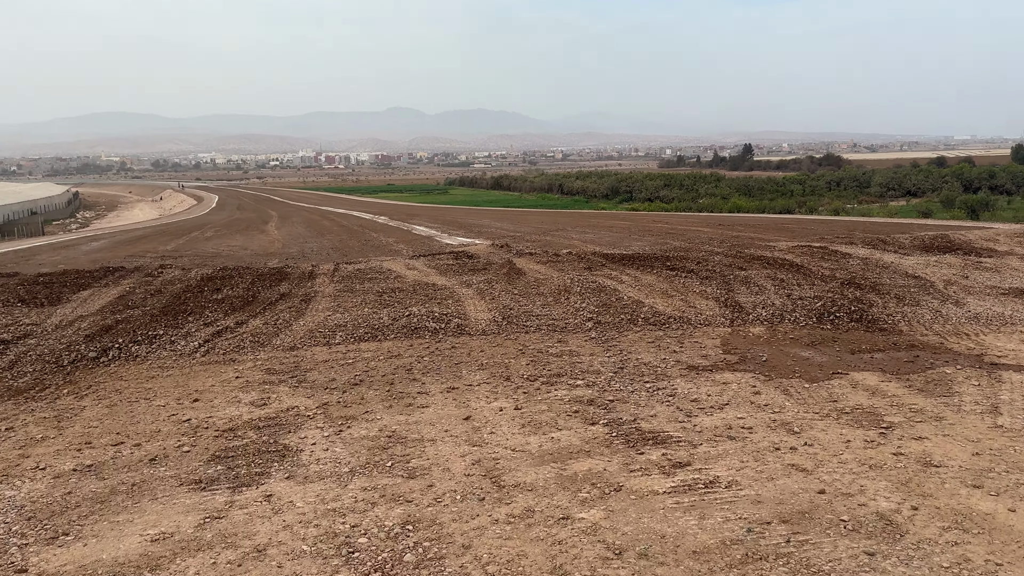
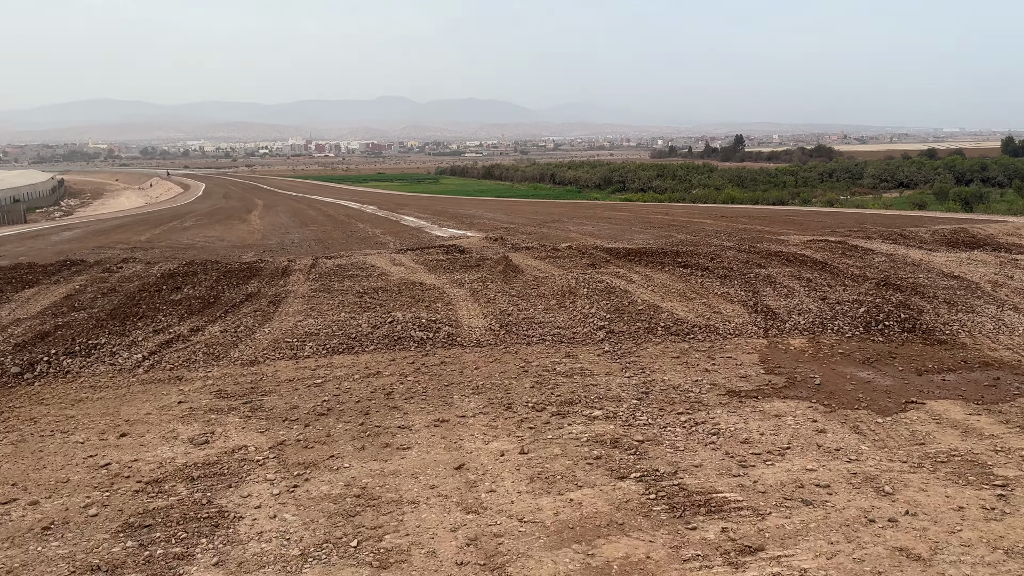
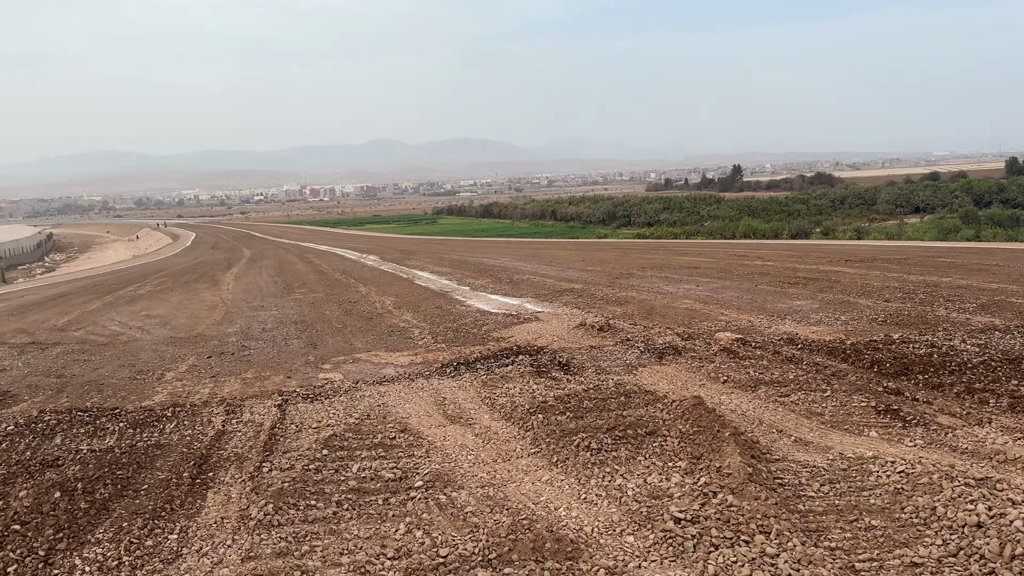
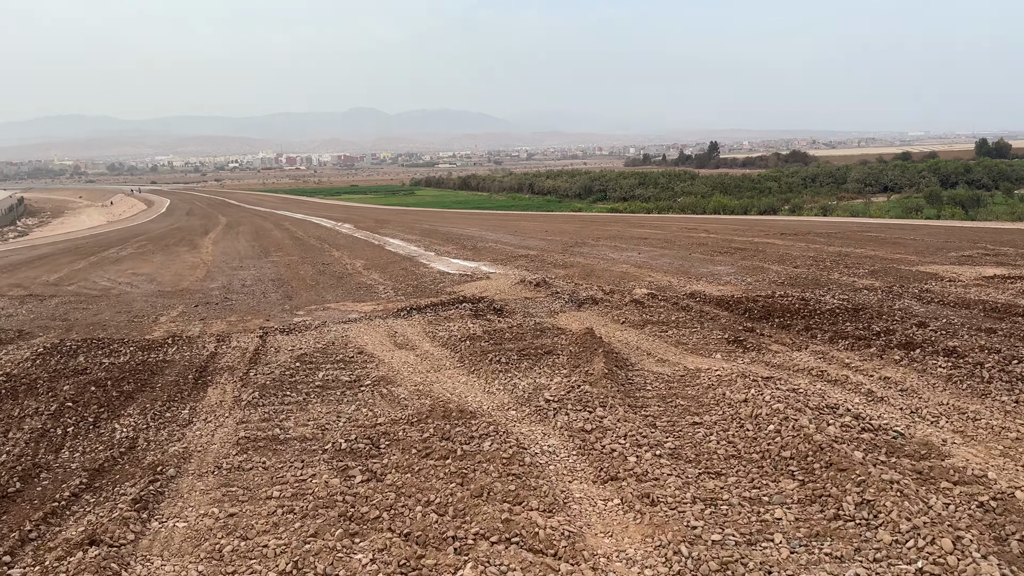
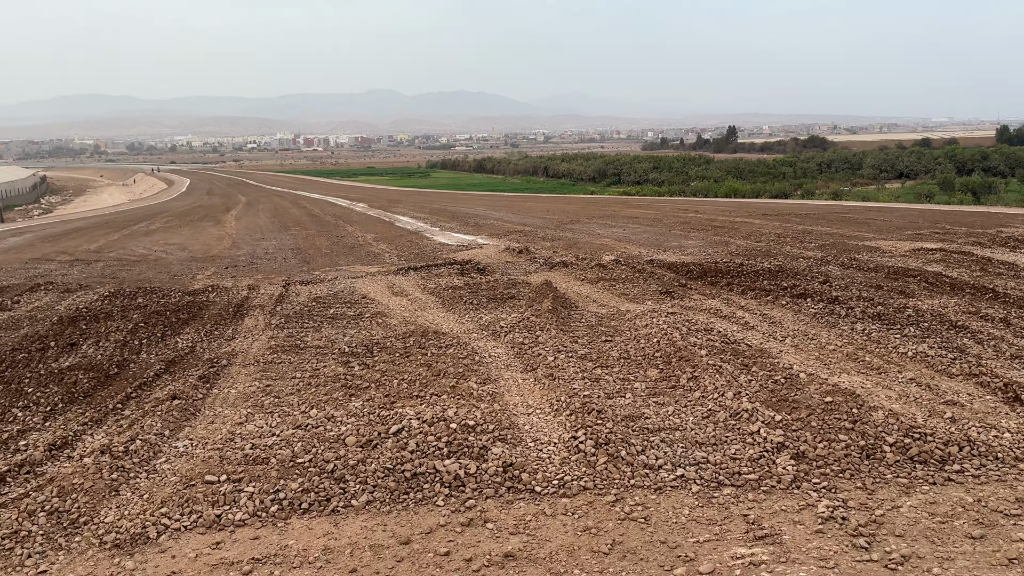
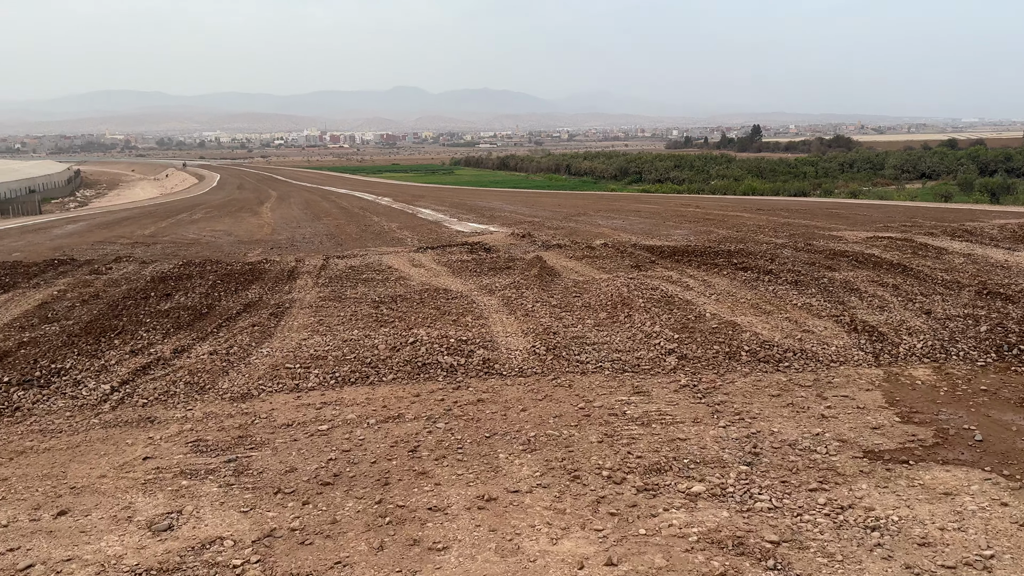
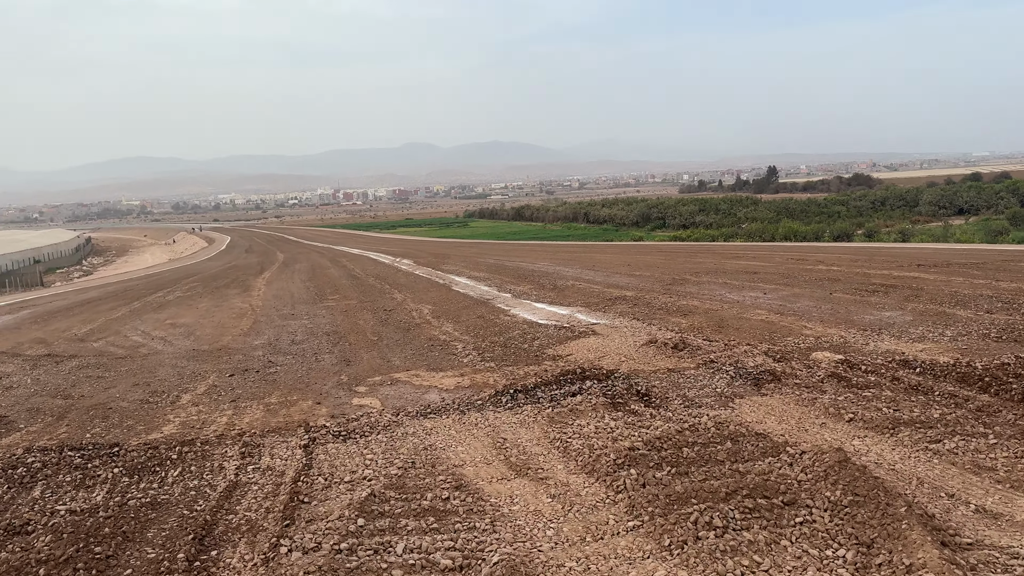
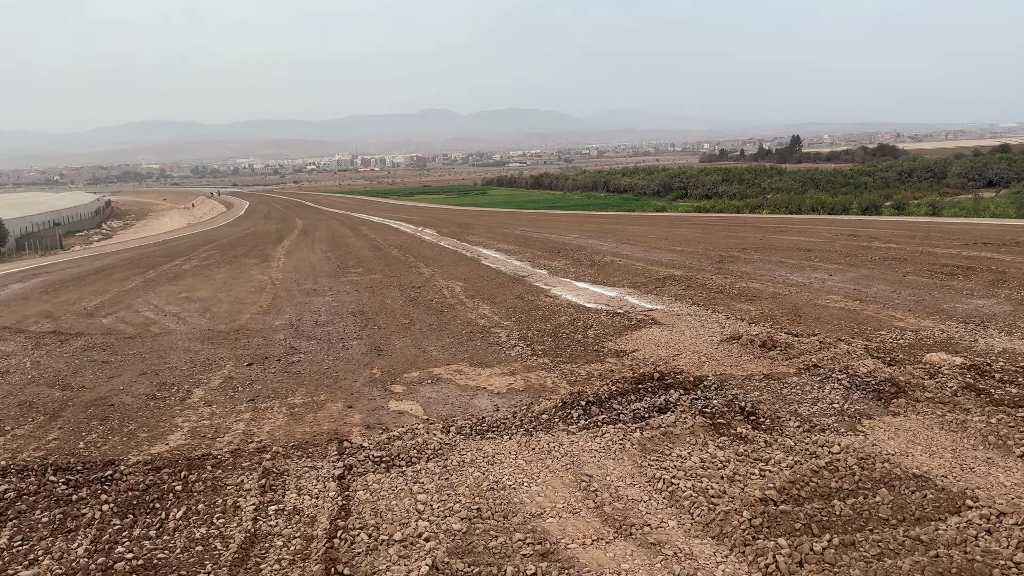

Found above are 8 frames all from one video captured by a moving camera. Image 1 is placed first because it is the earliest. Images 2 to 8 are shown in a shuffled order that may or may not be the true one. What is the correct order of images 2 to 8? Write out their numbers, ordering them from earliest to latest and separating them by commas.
2, 6, 5, 4, 3, 7, 8
